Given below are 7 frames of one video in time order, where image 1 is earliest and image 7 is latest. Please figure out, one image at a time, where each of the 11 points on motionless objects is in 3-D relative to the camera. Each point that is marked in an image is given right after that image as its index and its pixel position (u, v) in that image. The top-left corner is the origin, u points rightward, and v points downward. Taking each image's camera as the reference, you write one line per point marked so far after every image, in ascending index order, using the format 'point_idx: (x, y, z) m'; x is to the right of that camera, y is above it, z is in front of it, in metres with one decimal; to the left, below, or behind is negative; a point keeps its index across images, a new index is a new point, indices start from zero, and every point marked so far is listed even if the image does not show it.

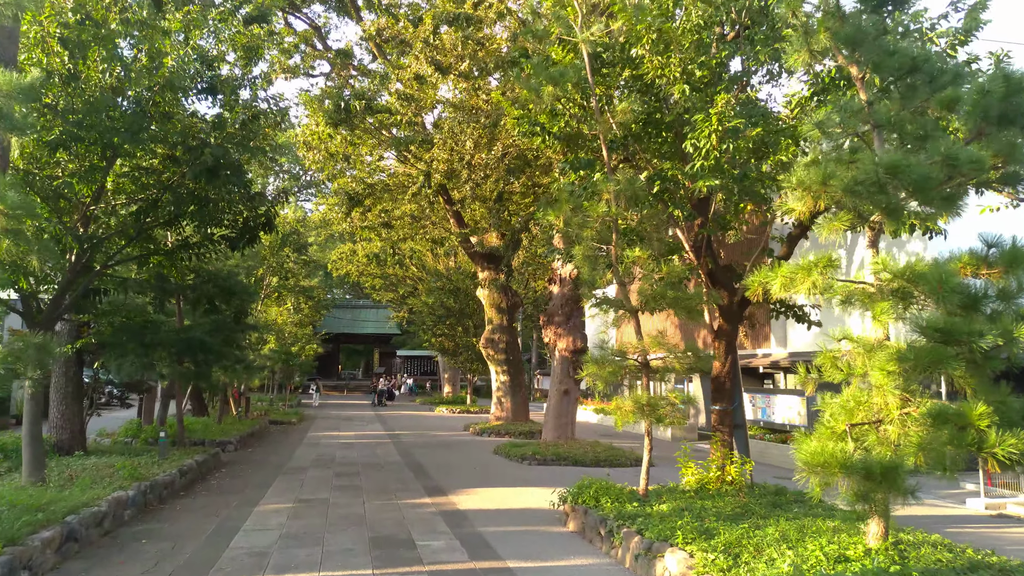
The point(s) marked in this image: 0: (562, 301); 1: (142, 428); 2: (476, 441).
0: (+1.0, -0.3, +15.8) m
1: (-7.9, -3.0, +16.0) m
2: (-0.9, -3.7, +18.3) m
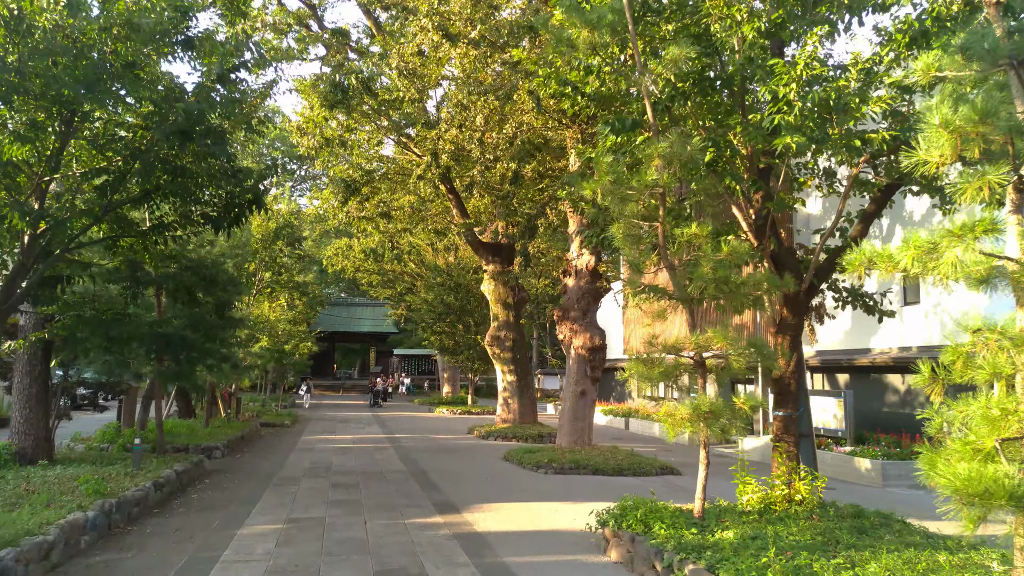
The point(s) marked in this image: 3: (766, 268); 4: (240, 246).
0: (+1.3, -0.2, +14.6) m
1: (-7.6, -2.8, +14.7) m
2: (-0.7, -3.6, +17.0) m
3: (+2.4, +0.2, +7.1) m
4: (-5.9, +0.9, +16.4) m
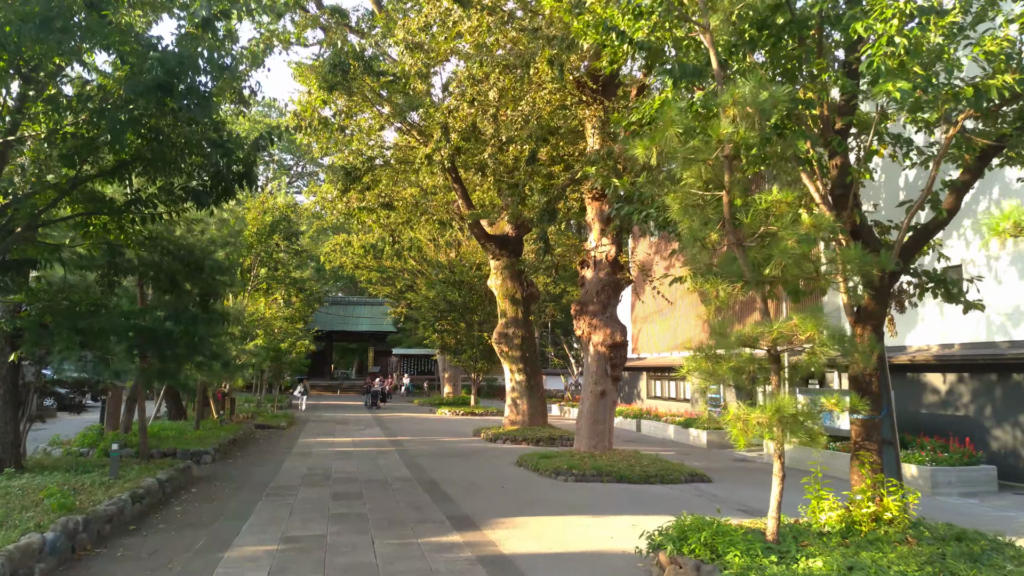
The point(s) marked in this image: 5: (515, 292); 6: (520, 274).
0: (+1.5, 0.0, +13.5) m
1: (-7.4, -2.7, +13.6) m
2: (-0.4, -3.4, +15.9) m
3: (+2.7, +0.3, +6.0) m
4: (-5.7, +1.1, +15.3) m
5: (+0.1, -0.1, +19.6) m
6: (+0.2, +0.3, +19.9) m
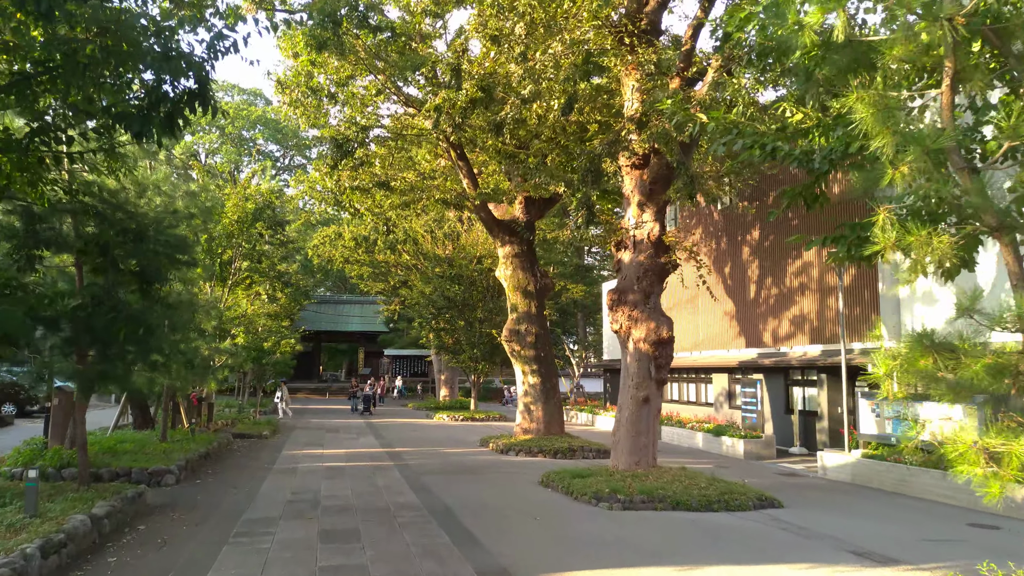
0: (+1.9, +0.2, +11.3) m
1: (-7.0, -2.4, +11.3) m
2: (-0.1, -3.2, +13.7) m
3: (+3.2, +0.6, +3.9) m
4: (-5.3, +1.3, +13.0) m
5: (+0.3, +0.1, +17.4) m
6: (+0.5, +0.5, +17.8) m
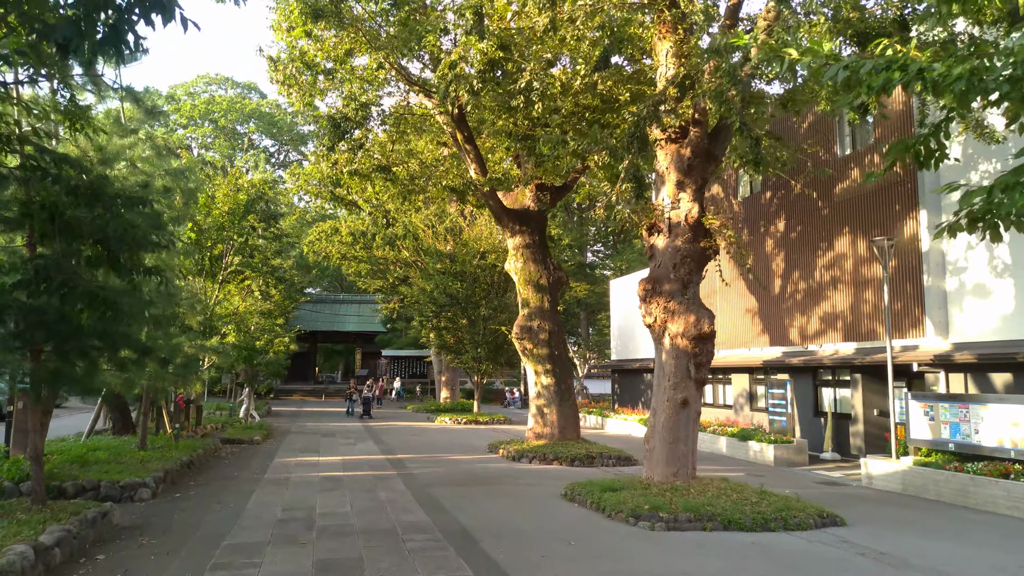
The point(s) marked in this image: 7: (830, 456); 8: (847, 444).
0: (+2.1, +0.4, +10.1) m
1: (-6.7, -2.3, +9.9) m
2: (+0.2, -3.1, +12.4) m
3: (+3.5, +0.7, +2.6) m
4: (-5.0, +1.4, +11.7) m
5: (+0.6, +0.2, +16.1) m
6: (+0.7, +0.7, +16.5) m
7: (+7.0, -3.7, +16.5) m
8: (+7.5, -3.5, +16.9) m
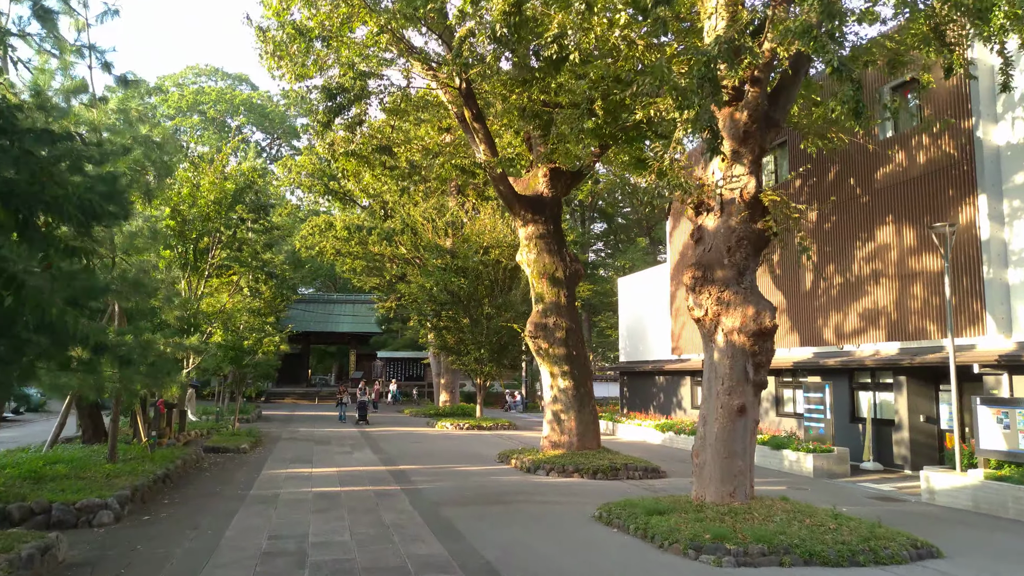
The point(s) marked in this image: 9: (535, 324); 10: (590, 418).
0: (+2.5, +0.5, +8.6) m
1: (-6.4, -2.1, +8.4) m
2: (+0.4, -2.9, +11.0) m
3: (+3.8, +0.9, +1.2) m
4: (-4.8, +1.6, +10.2) m
5: (+0.8, +0.4, +14.7) m
6: (+1.0, +0.8, +15.0) m
7: (+7.2, -3.6, +15.1) m
8: (+7.8, -3.4, +15.5) m
9: (+0.4, -0.7, +14.5) m
10: (+1.5, -2.5, +14.3) m
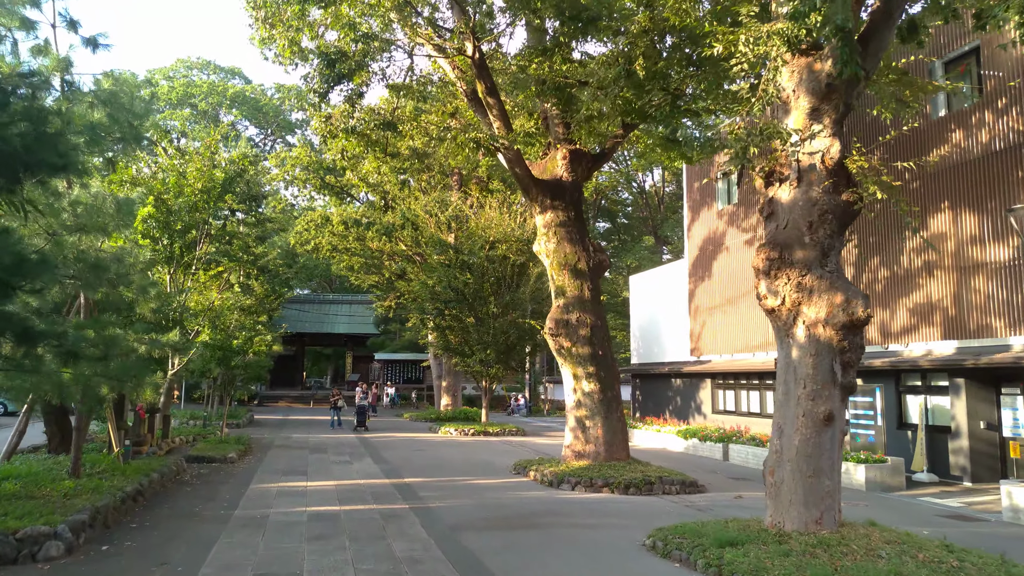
0: (+2.8, +0.7, +7.2) m
1: (-6.1, -2.0, +6.9) m
2: (+0.8, -2.8, +9.5) m
3: (+4.2, +1.1, -0.3) m
4: (-4.4, +1.7, +8.7) m
5: (+1.2, +0.5, +13.2) m
6: (+1.3, +0.9, +13.6) m
7: (+7.5, -3.4, +13.7) m
8: (+8.1, -3.3, +14.1) m
9: (+0.7, -0.6, +13.1) m
10: (+1.8, -2.3, +12.8) m
